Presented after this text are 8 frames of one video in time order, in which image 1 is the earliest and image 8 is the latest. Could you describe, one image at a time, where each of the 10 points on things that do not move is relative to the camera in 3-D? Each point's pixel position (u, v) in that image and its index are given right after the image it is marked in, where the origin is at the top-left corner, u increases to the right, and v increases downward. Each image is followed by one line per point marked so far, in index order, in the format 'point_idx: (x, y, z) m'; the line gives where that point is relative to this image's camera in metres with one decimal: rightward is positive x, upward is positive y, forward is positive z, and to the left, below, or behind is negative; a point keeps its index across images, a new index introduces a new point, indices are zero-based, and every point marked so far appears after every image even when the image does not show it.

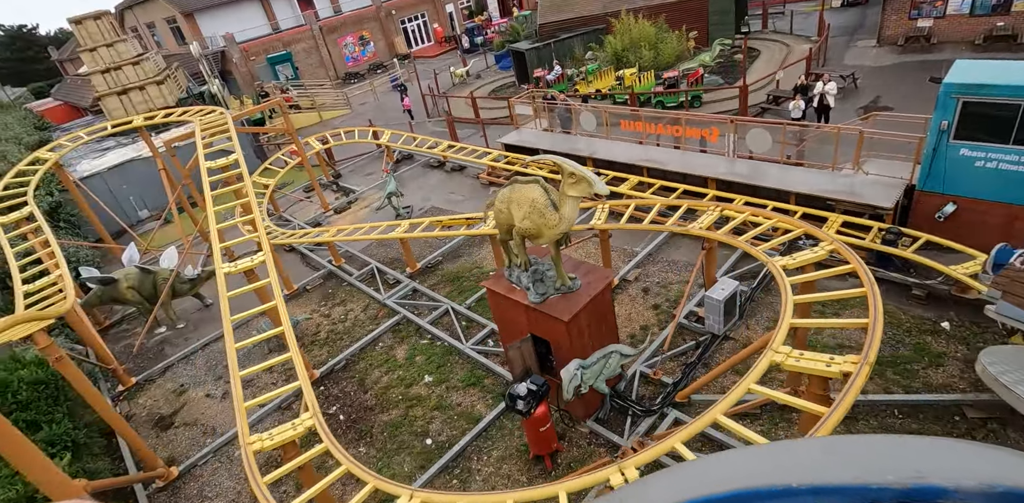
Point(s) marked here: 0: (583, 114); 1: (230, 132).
0: (+2.1, +4.0, +15.1) m
1: (-6.7, +2.9, +12.2) m
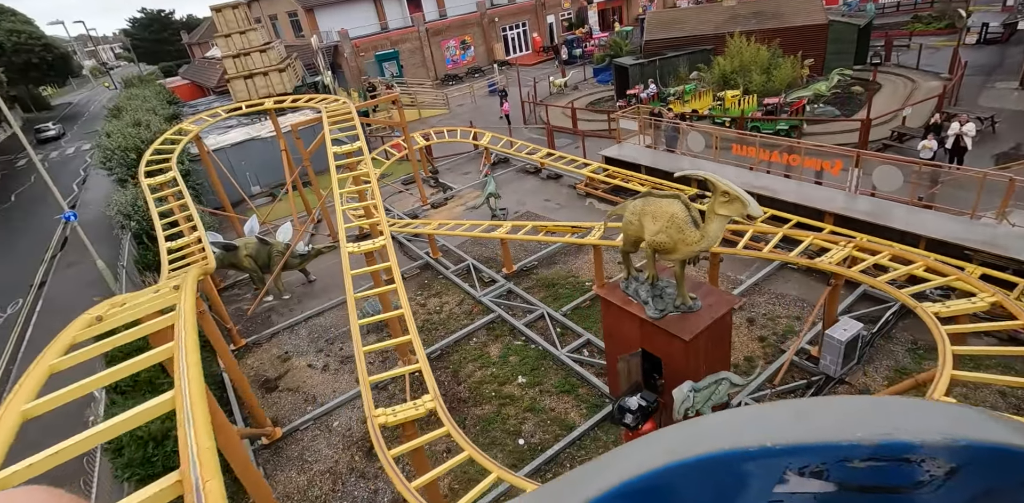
0: (+5.1, +3.4, +14.8) m
1: (-4.0, +3.3, +13.0) m
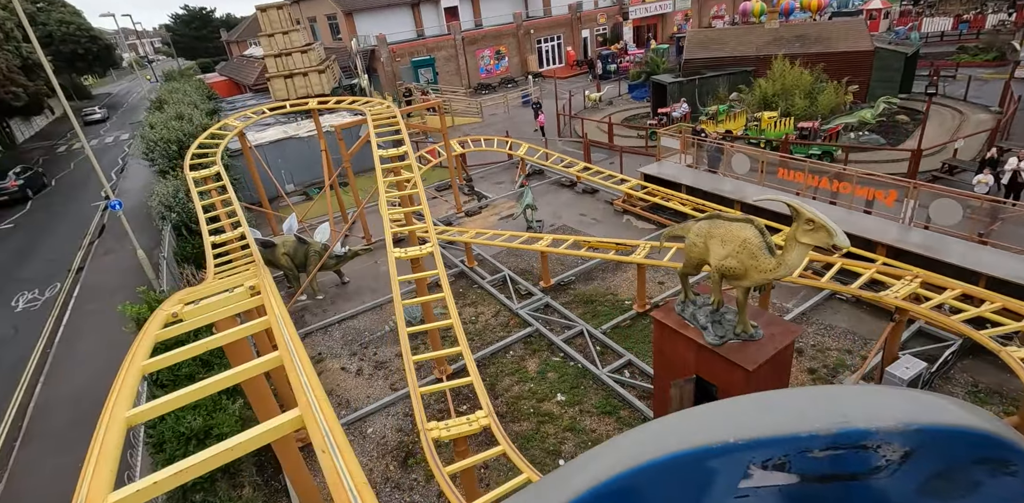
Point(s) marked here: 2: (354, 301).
0: (+6.3, +2.7, +14.5) m
1: (-2.8, +3.2, +13.0) m
2: (-3.9, -1.2, +12.7) m
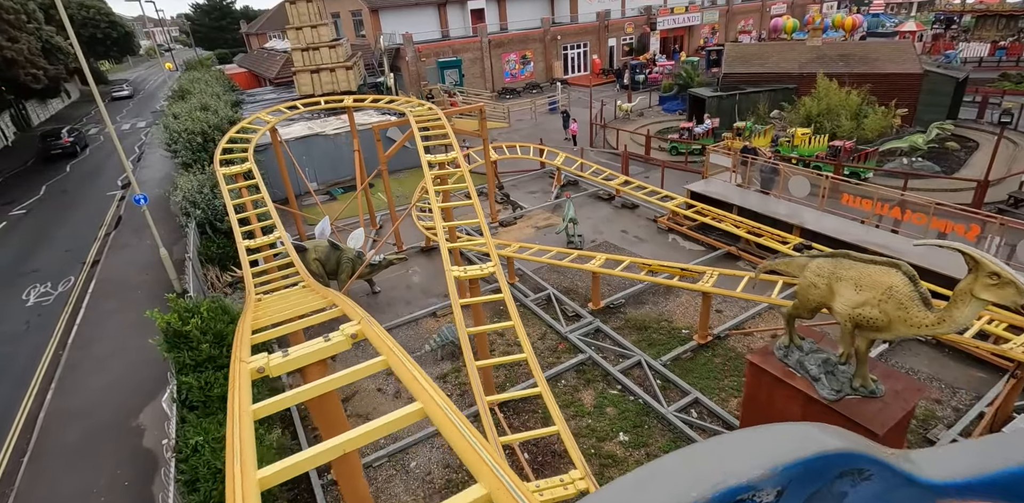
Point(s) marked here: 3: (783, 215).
0: (+7.5, +2.0, +13.7) m
1: (-1.6, +2.9, +12.2) m
2: (-2.9, -1.4, +11.9) m
3: (+6.9, +1.0, +13.4) m
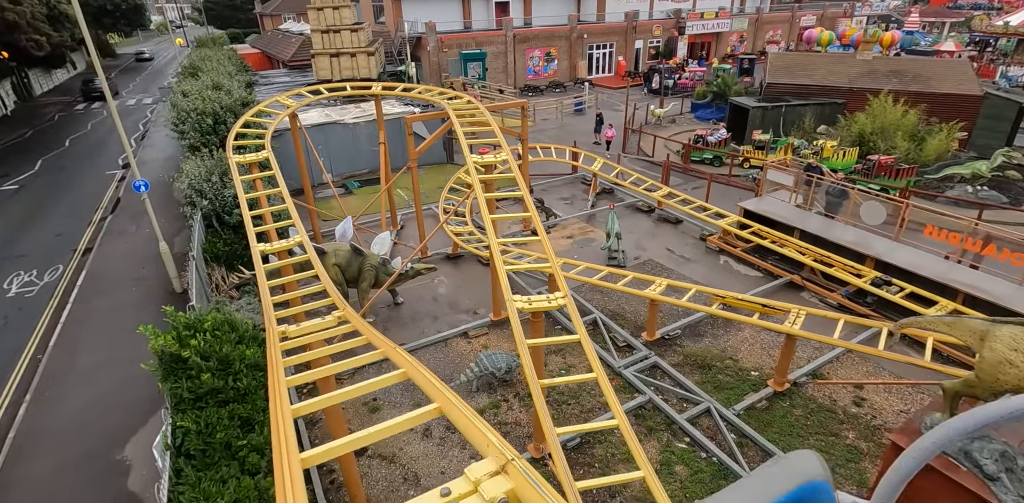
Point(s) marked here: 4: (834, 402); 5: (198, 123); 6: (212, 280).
0: (+8.5, +1.2, +12.4) m
1: (-0.5, +2.7, +10.9) m
2: (-2.1, -1.6, +10.6) m
3: (+7.9, +0.2, +12.0) m
4: (+5.4, -2.5, +8.6) m
5: (-9.2, +3.8, +15.1) m
6: (-6.1, -0.6, +10.5) m
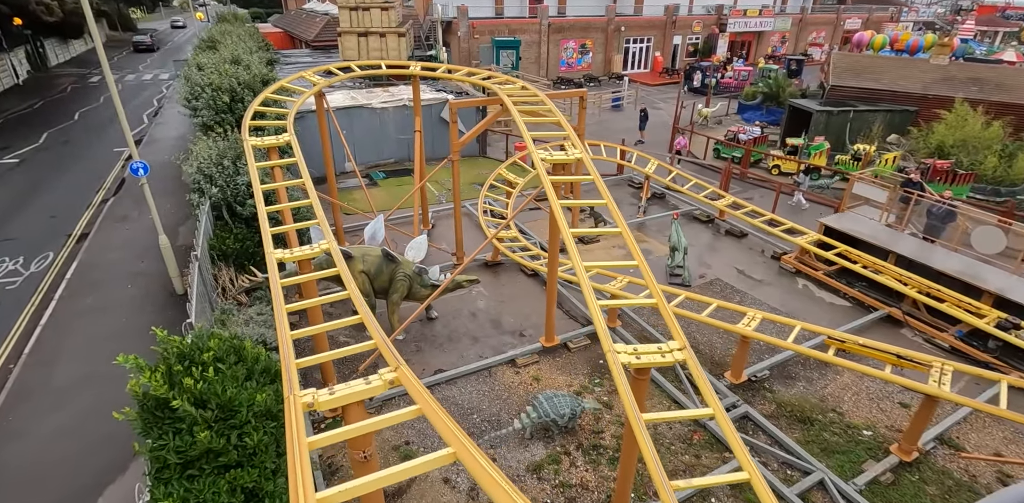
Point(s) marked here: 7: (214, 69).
0: (+9.6, +0.5, +10.6) m
1: (+0.6, +2.5, +9.2) m
2: (-1.1, -1.8, +9.0) m
3: (+8.9, -0.4, +10.3) m
4: (+6.3, -3.1, +6.9) m
5: (-7.9, +4.0, +13.6) m
6: (-5.1, -0.5, +9.0) m
7: (-8.5, +5.2, +14.8) m
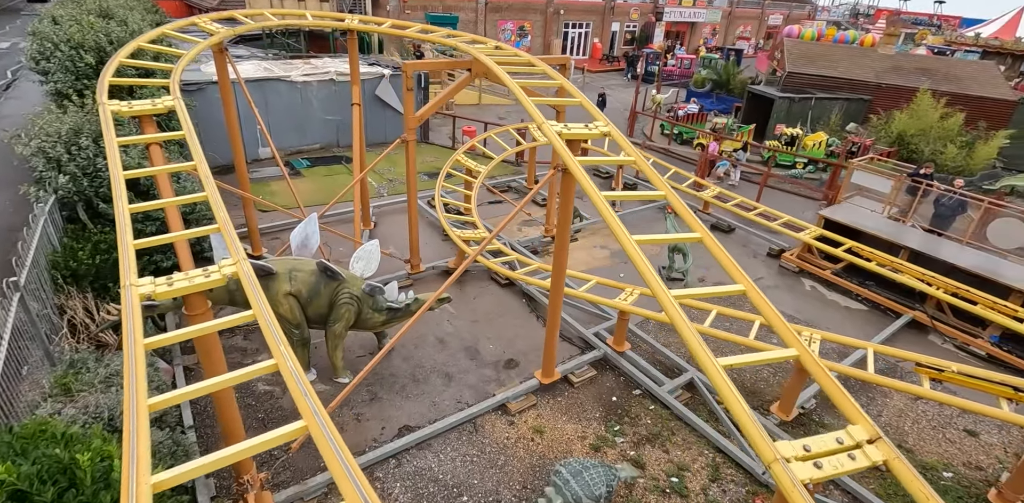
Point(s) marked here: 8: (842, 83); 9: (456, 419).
0: (+9.0, +0.6, +9.7) m
1: (+0.3, +2.4, +7.1) m
2: (-1.3, -1.9, +6.7) m
3: (+8.5, -0.3, +9.3) m
4: (+6.3, -3.1, +5.7) m
5: (-8.8, +3.8, +10.2) m
6: (-5.3, -0.8, +6.1) m
7: (-9.6, +5.0, +11.2) m
8: (+12.6, +6.5, +19.7) m
9: (-0.7, -2.0, +6.2) m
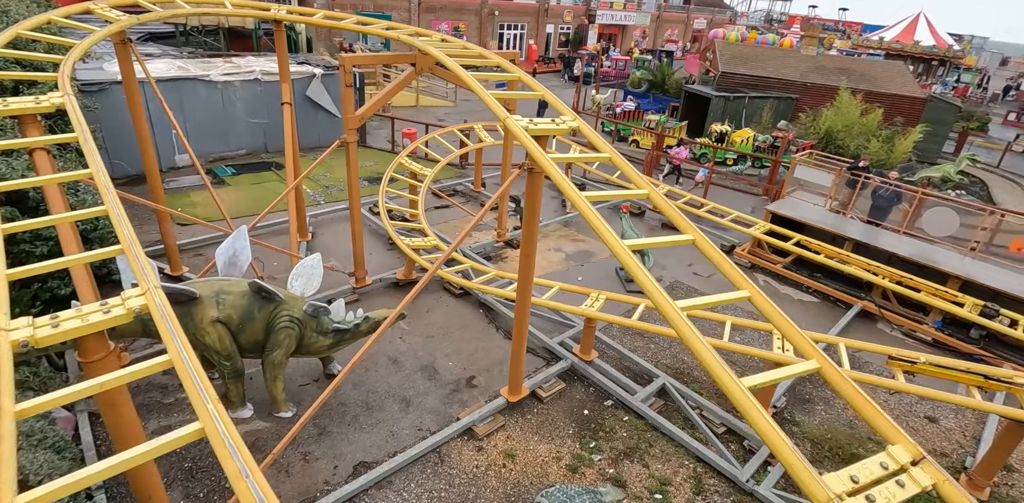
0: (+8.1, +0.9, +10.1) m
1: (-0.3, +2.3, +6.6) m
2: (-1.7, -2.0, +6.0) m
3: (+7.7, -0.1, +9.7) m
4: (+6.1, -2.9, +5.8) m
5: (-9.7, +3.3, +8.6) m
6: (-5.6, -1.1, +4.9) m
7: (-10.7, +4.5, +9.6) m
8: (+10.2, +6.8, +20.6) m
9: (-1.0, -2.1, +5.6) m
